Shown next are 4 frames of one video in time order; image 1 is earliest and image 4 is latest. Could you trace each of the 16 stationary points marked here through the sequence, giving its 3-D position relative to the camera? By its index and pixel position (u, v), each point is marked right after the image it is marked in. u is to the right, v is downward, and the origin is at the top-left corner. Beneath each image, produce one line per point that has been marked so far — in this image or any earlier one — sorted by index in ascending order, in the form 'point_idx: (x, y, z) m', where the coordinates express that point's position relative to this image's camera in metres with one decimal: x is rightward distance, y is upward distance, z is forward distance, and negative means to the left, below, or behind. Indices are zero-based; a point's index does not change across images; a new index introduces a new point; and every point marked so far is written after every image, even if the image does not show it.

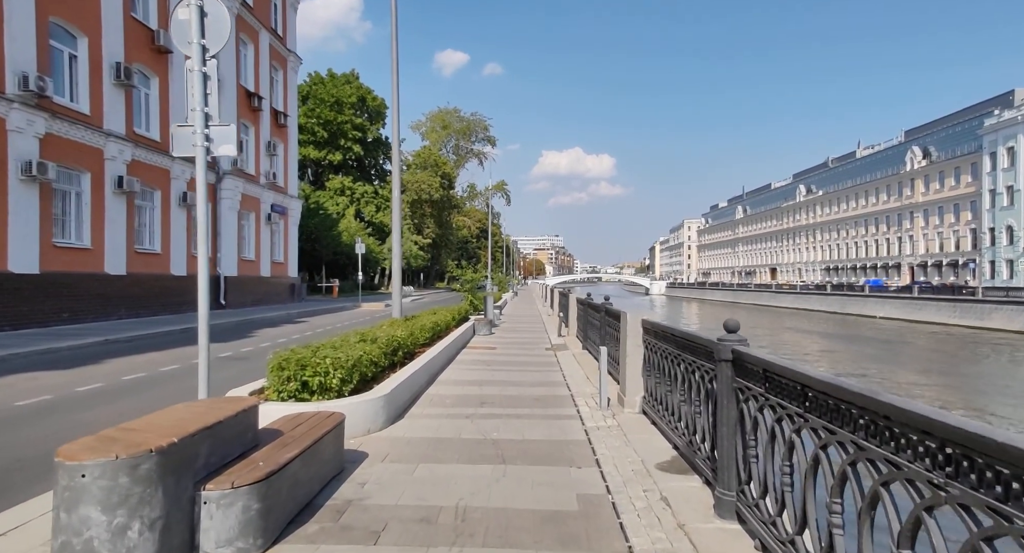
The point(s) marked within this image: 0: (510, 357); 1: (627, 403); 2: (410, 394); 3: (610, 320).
0: (0.0, -2.0, +13.6) m
1: (+1.5, -1.7, +7.4) m
2: (-1.5, -1.7, +8.0) m
3: (+1.8, -0.8, +10.0) m
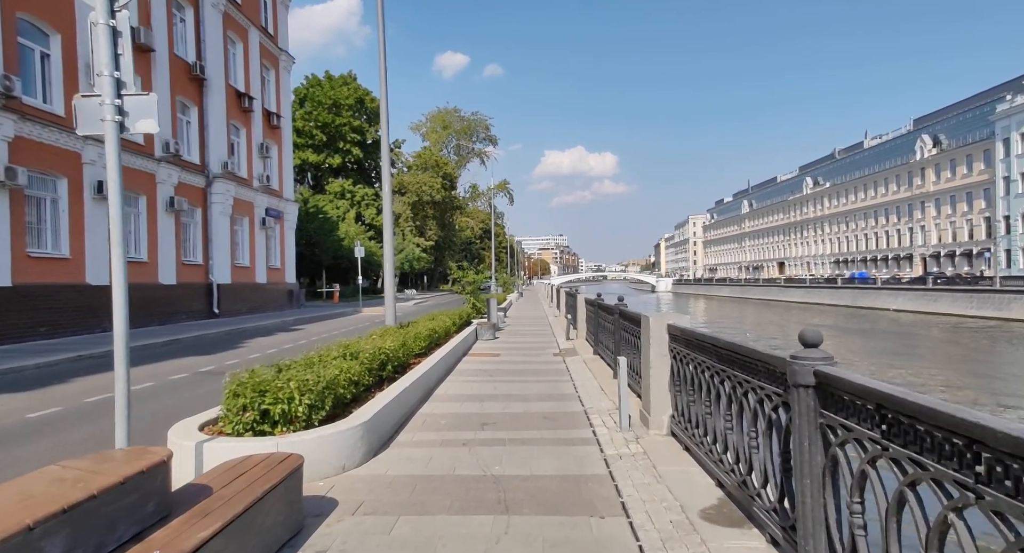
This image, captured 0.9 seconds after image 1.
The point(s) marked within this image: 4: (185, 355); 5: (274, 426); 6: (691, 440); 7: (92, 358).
0: (+0.1, -2.0, +12.5) m
1: (+1.6, -1.7, +6.3) m
2: (-1.4, -1.7, +6.9) m
3: (+1.8, -0.8, +8.9) m
4: (-9.0, -2.2, +15.2) m
5: (-2.2, -1.4, +5.2) m
6: (+1.7, -1.6, +5.4) m
7: (-10.5, -2.0, +13.9) m
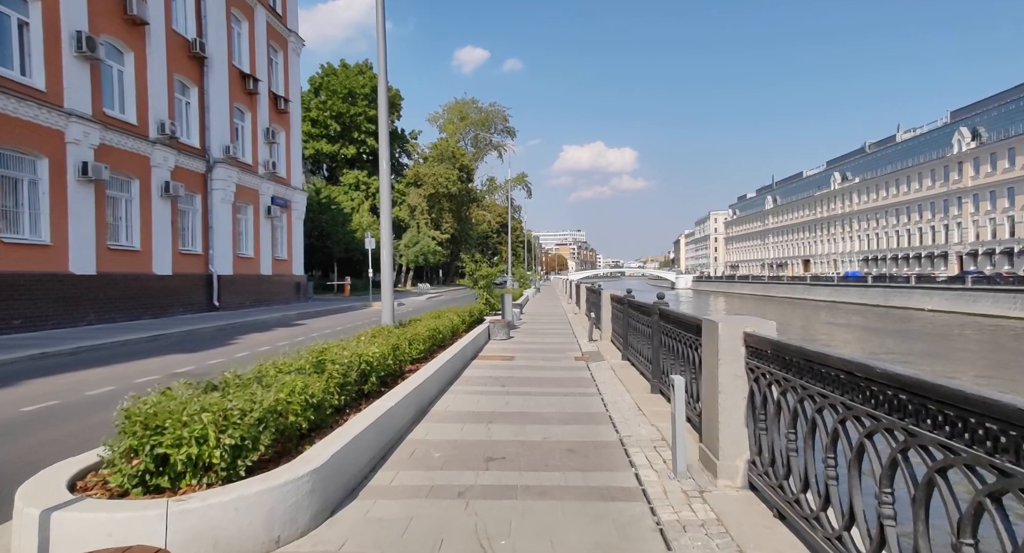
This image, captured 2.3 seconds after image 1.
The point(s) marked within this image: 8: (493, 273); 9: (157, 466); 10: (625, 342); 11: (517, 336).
0: (+0.4, -1.8, +10.8) m
1: (+1.7, -1.6, +4.5) m
2: (-1.3, -1.6, +5.2) m
3: (+2.0, -0.7, +7.1) m
4: (-8.6, -1.9, +13.8) m
5: (-2.1, -1.3, +3.5) m
6: (+1.8, -1.5, +3.7) m
7: (-10.2, -1.8, +12.6) m
8: (-0.7, +0.1, +19.0) m
9: (-2.2, -1.2, +3.5) m
10: (+2.3, -1.3, +11.4) m
11: (+0.1, -1.8, +16.9) m
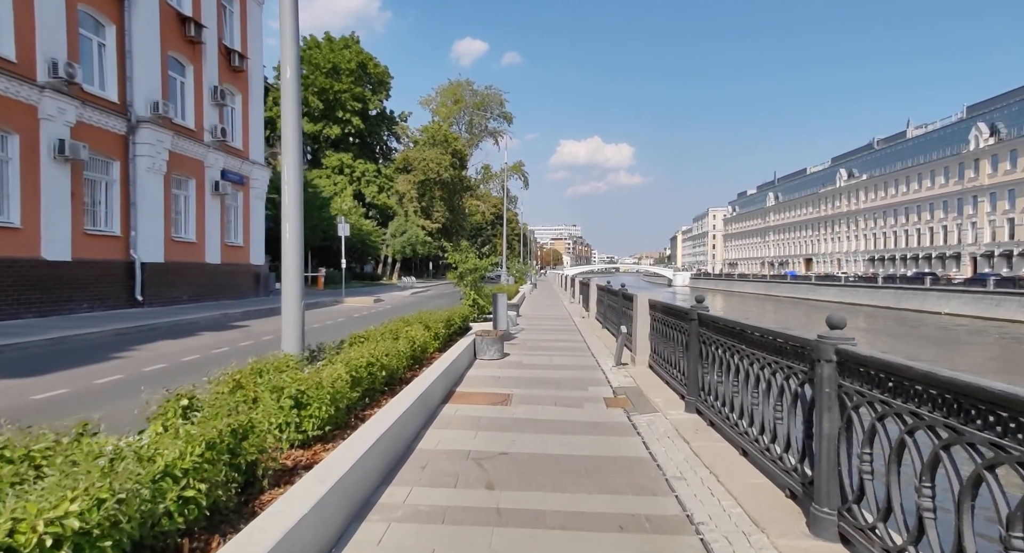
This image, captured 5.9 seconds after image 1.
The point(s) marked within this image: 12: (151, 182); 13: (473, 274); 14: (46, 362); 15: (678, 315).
0: (+0.3, -1.8, +6.3) m
1: (+1.7, -1.6, +0.1) m
2: (-1.3, -1.6, +0.8) m
3: (+2.0, -0.7, +2.7) m
4: (-8.7, -1.7, +9.2) m
5: (-2.1, -1.3, -1.0) m
6: (+1.8, -1.6, -0.8) m
7: (-10.2, -1.5, +8.0) m
8: (-0.8, +0.3, +14.5) m
9: (-2.2, -1.2, -1.0) m
10: (+2.3, -1.3, +7.0) m
11: (0.0, -1.7, +12.4) m
12: (-12.6, +3.3, +19.5) m
13: (-1.1, +0.1, +14.6) m
14: (-8.7, -1.6, +10.6) m
15: (+2.3, -0.5, +7.9) m
